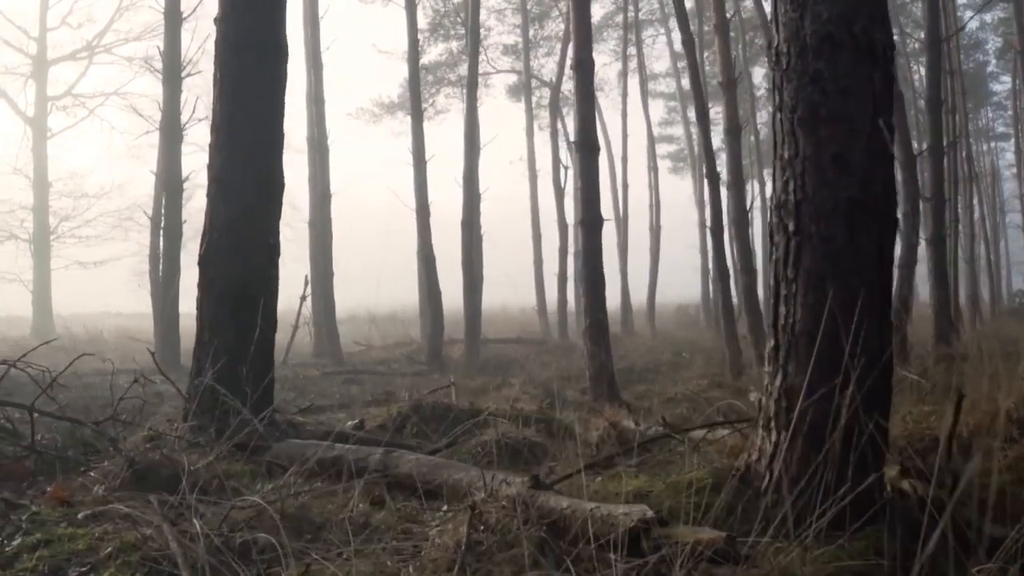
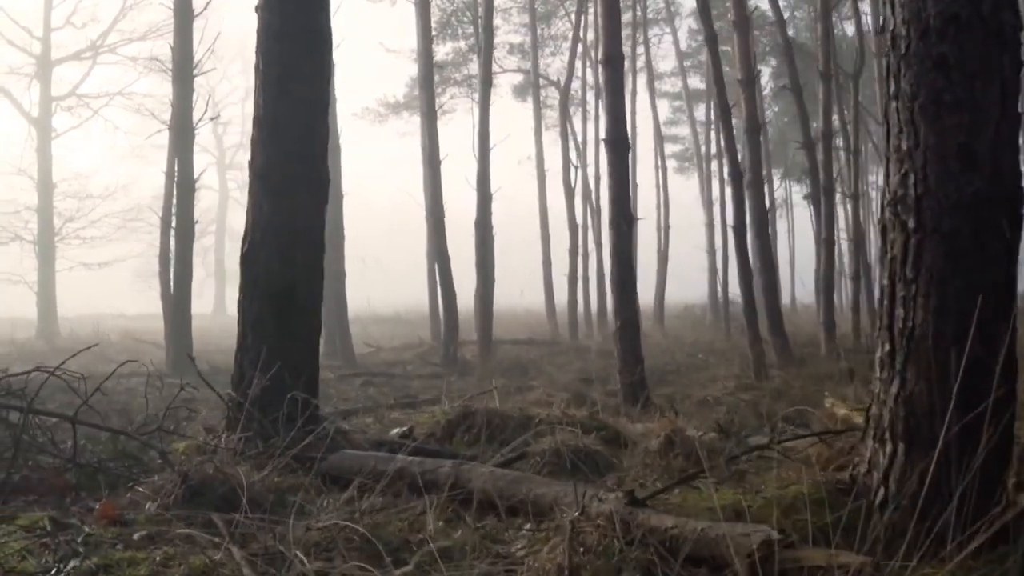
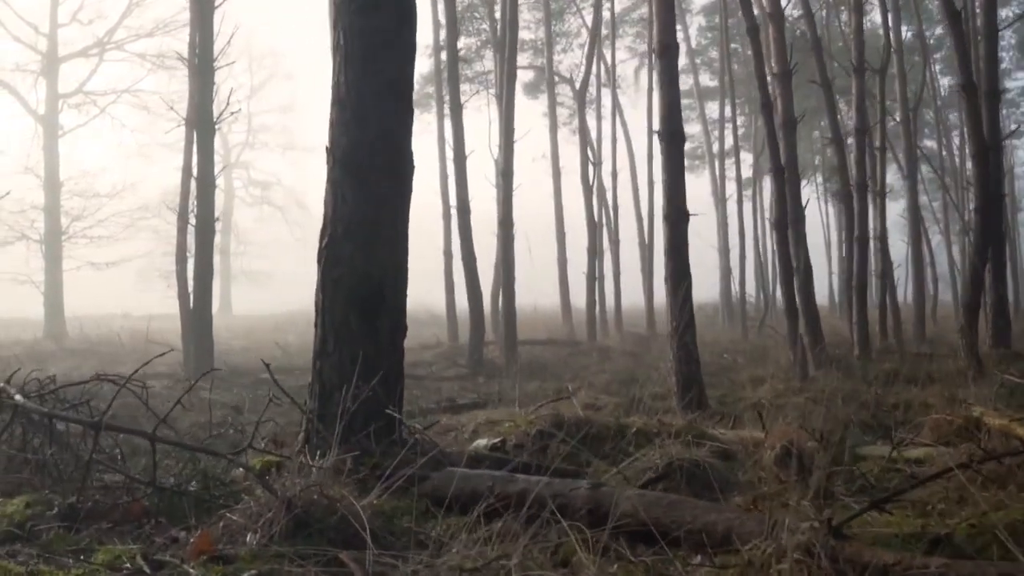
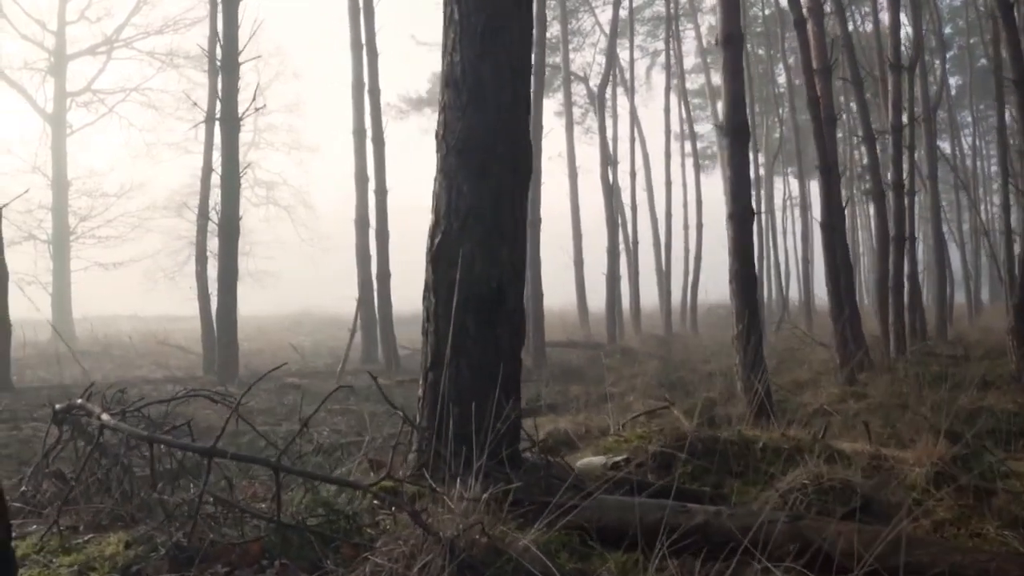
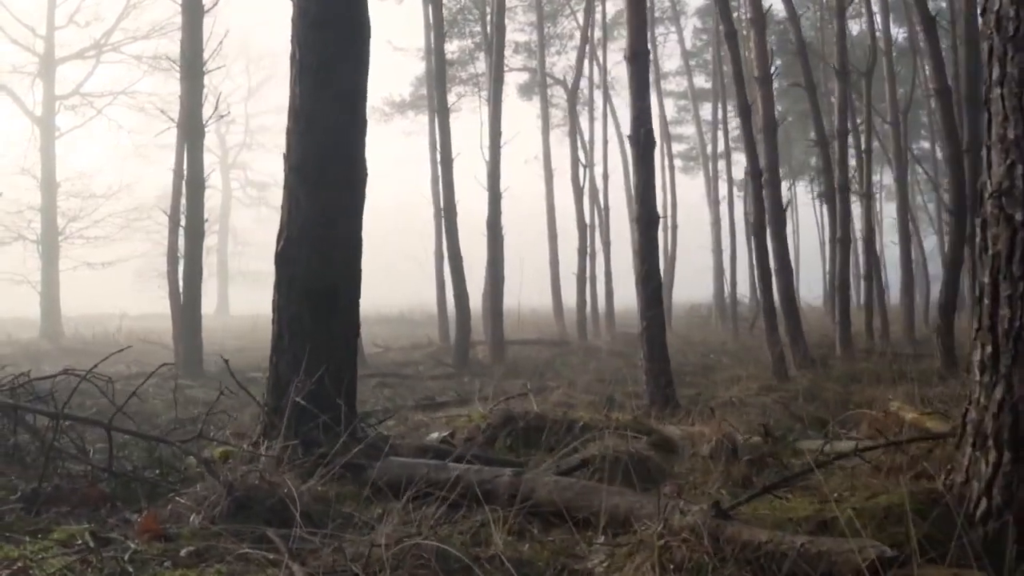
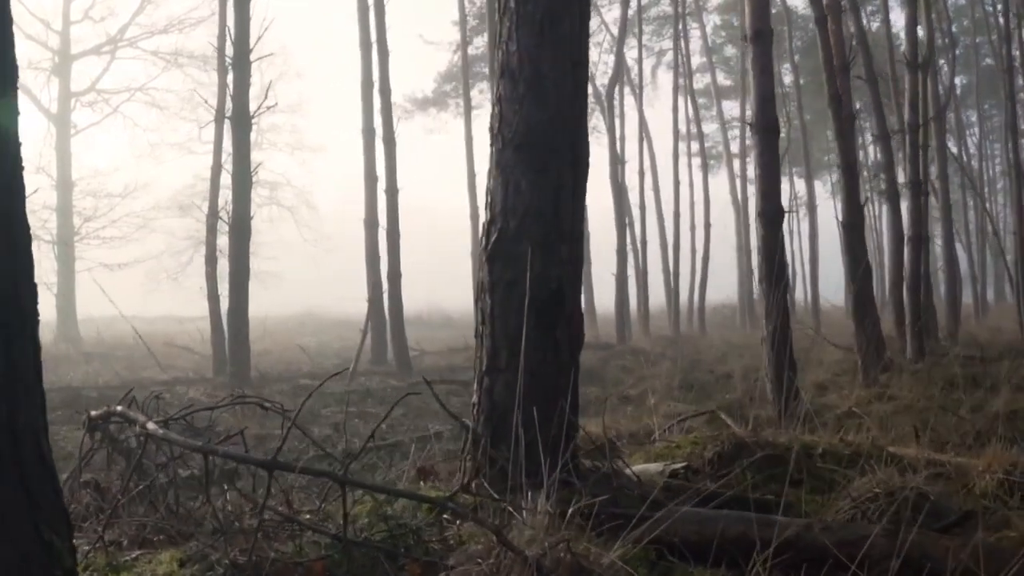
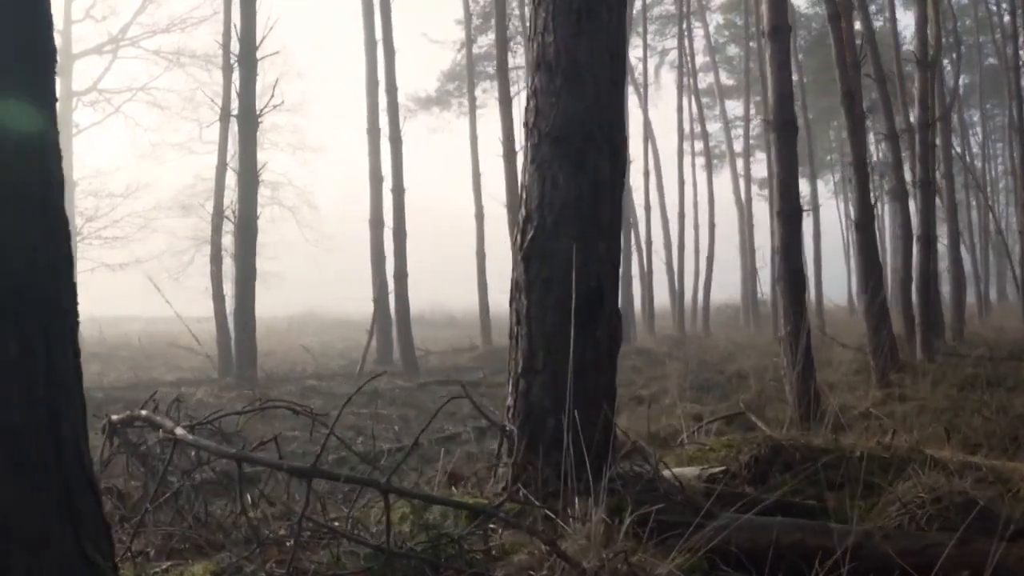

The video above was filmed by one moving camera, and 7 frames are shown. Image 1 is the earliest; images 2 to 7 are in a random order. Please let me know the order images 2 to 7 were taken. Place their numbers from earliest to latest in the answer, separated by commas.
2, 5, 3, 4, 6, 7
